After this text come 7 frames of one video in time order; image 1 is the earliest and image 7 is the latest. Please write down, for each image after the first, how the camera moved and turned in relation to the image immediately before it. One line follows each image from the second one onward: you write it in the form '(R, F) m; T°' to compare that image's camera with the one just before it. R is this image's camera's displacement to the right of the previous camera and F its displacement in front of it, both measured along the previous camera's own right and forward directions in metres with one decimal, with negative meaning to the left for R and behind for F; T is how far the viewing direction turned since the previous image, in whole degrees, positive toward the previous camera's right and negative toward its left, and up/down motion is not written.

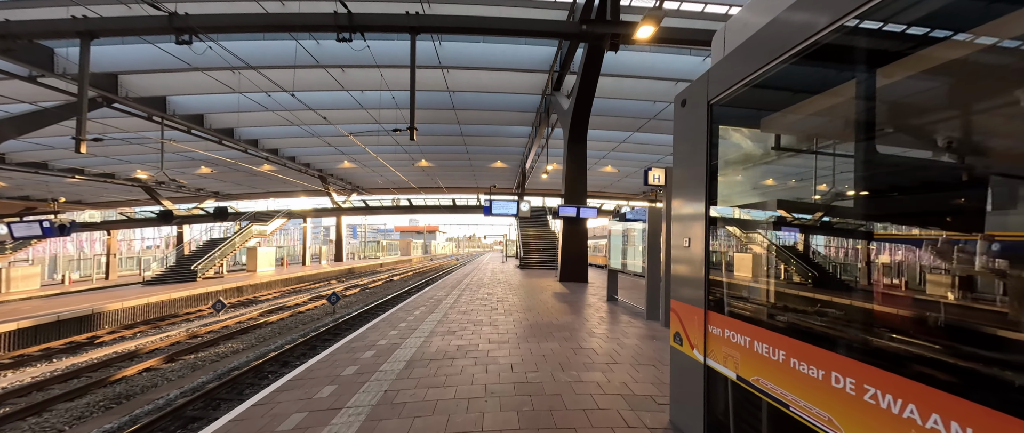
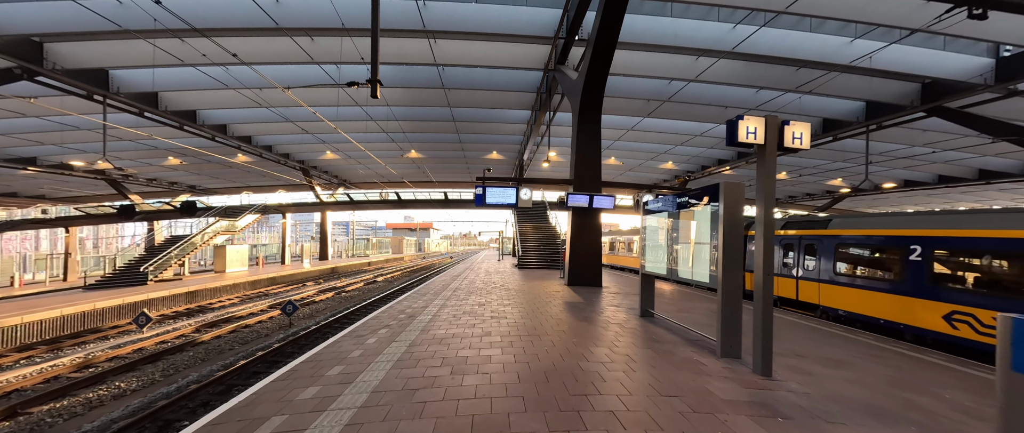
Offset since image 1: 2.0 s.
(0.0, +1.3) m; +1°
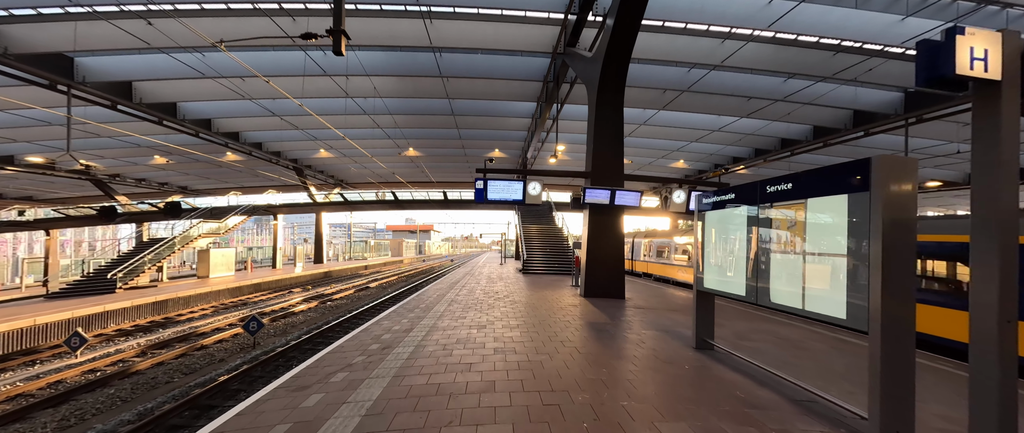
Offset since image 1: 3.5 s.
(-0.1, +0.9) m; 0°
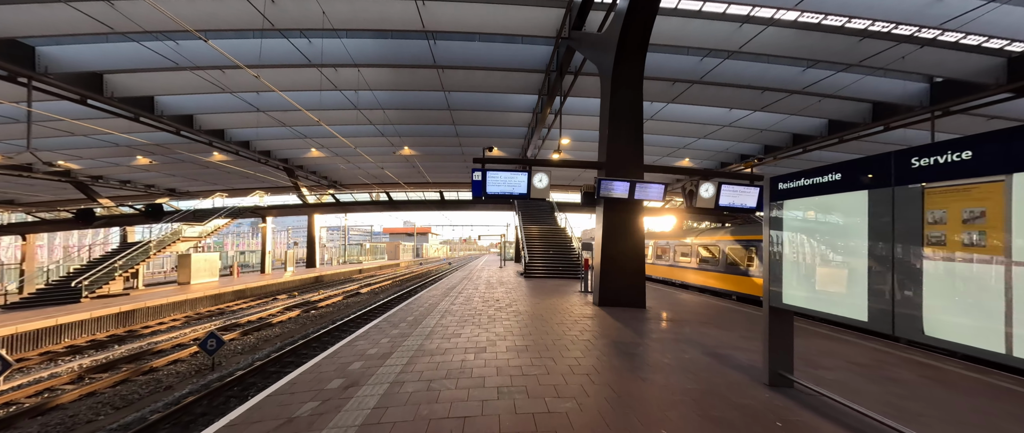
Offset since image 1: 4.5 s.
(-0.1, +0.7) m; 0°
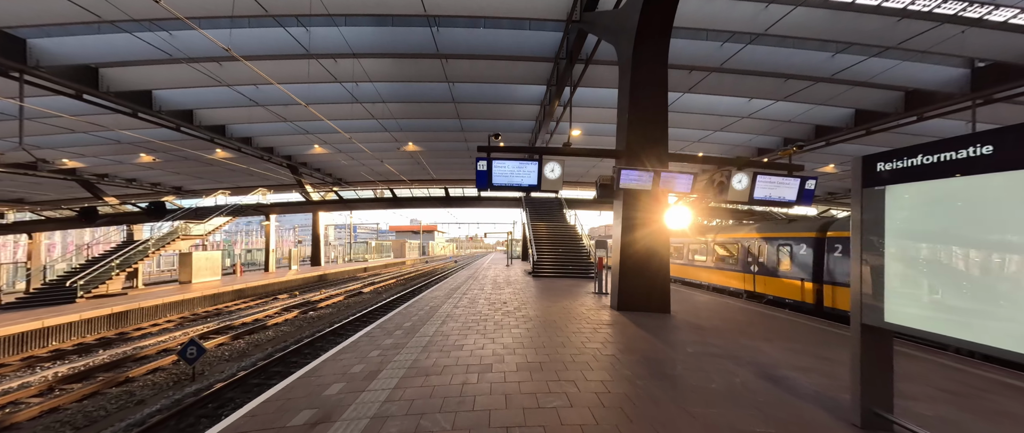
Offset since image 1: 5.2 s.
(0.0, +0.5) m; -1°
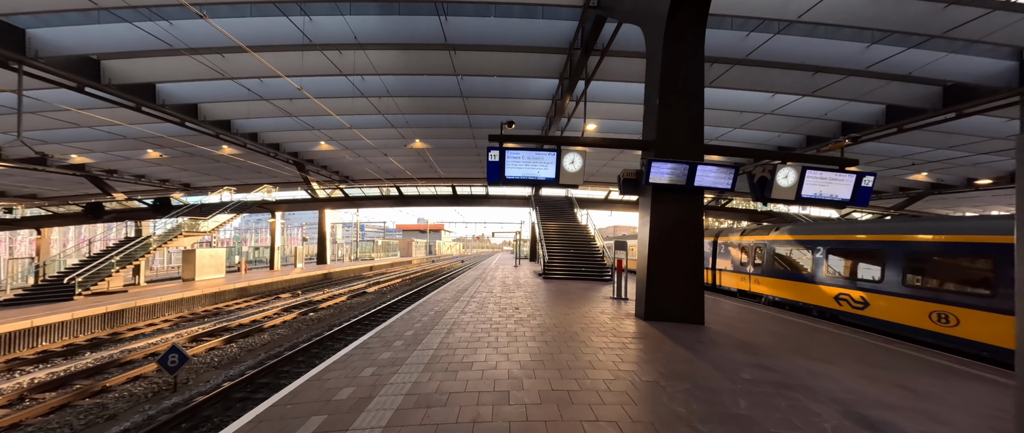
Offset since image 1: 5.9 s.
(-0.1, +0.4) m; -1°
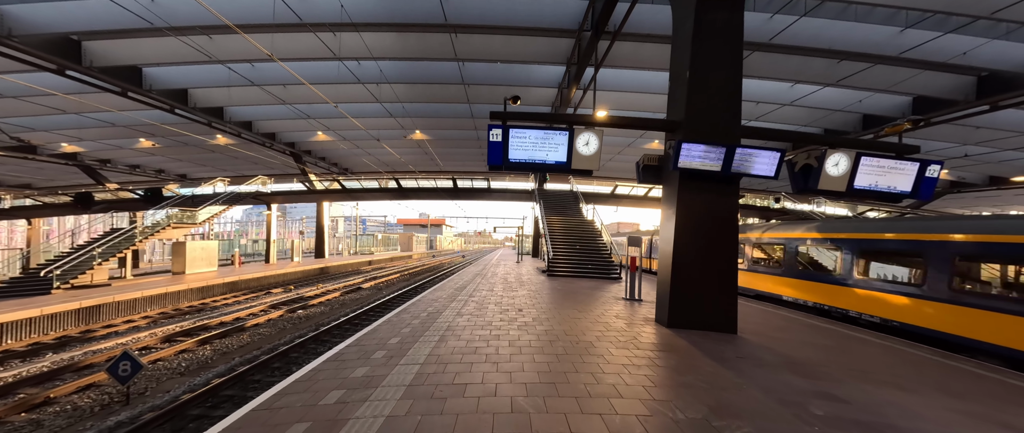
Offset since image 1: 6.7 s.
(0.0, +0.5) m; 0°
